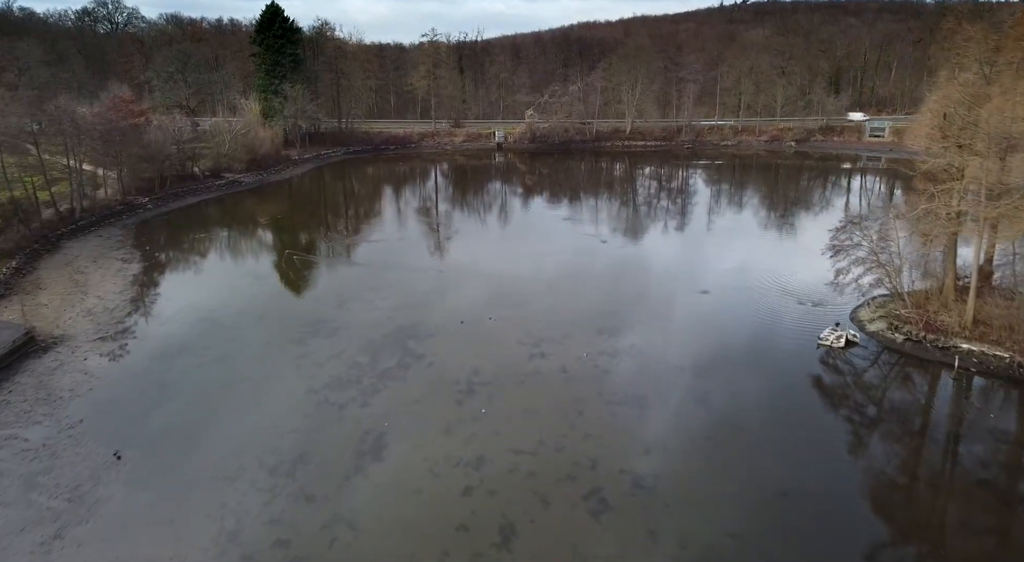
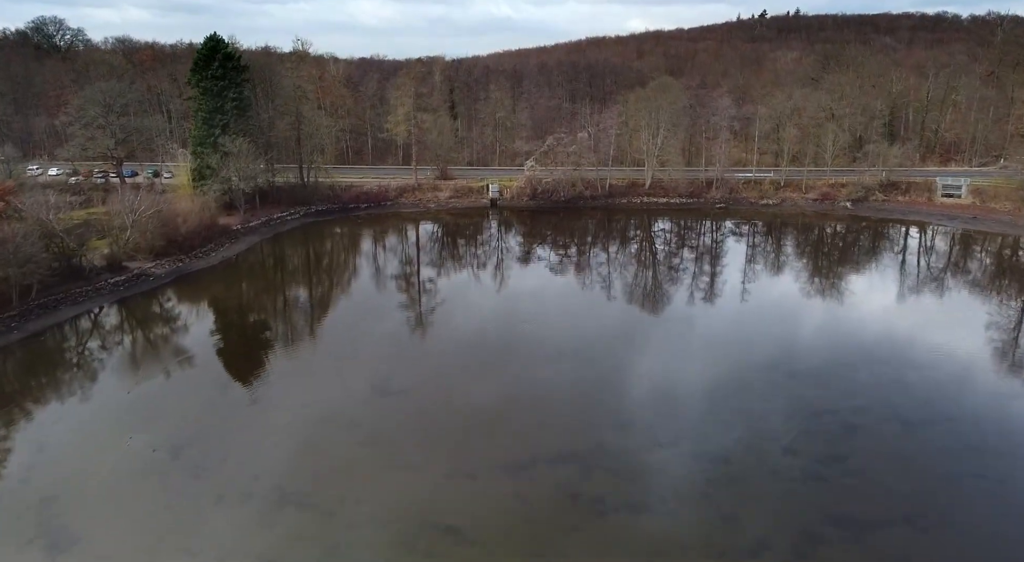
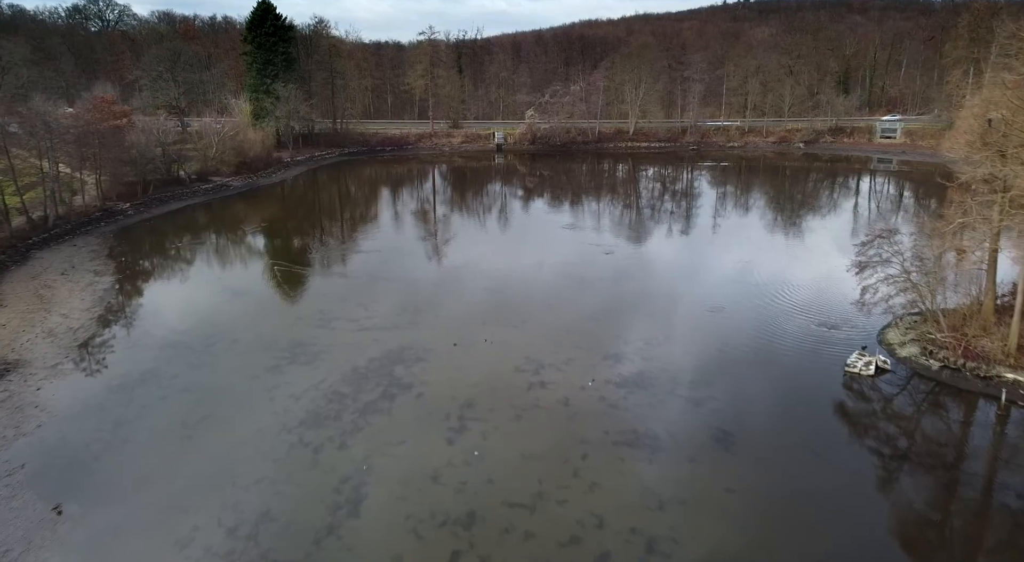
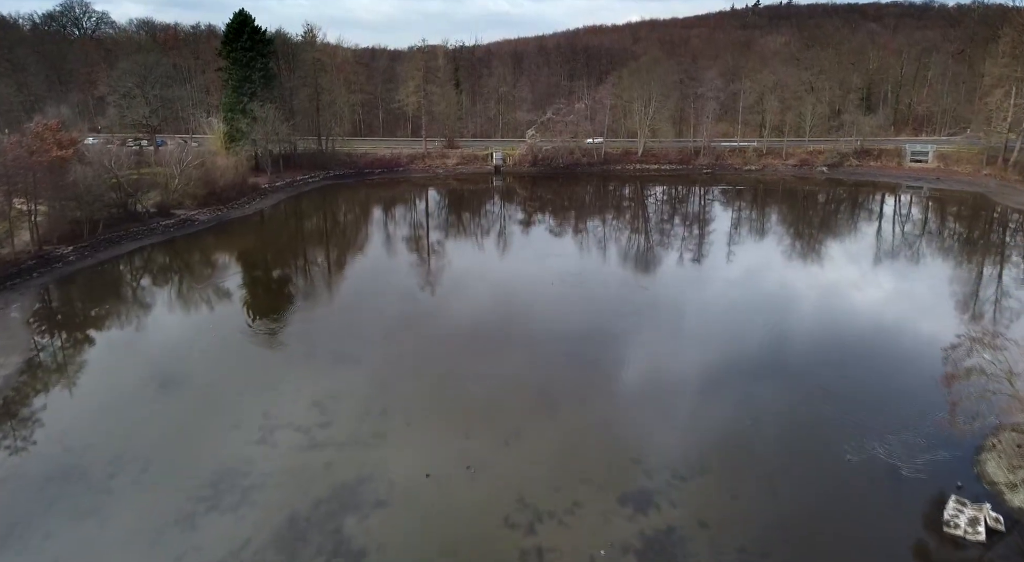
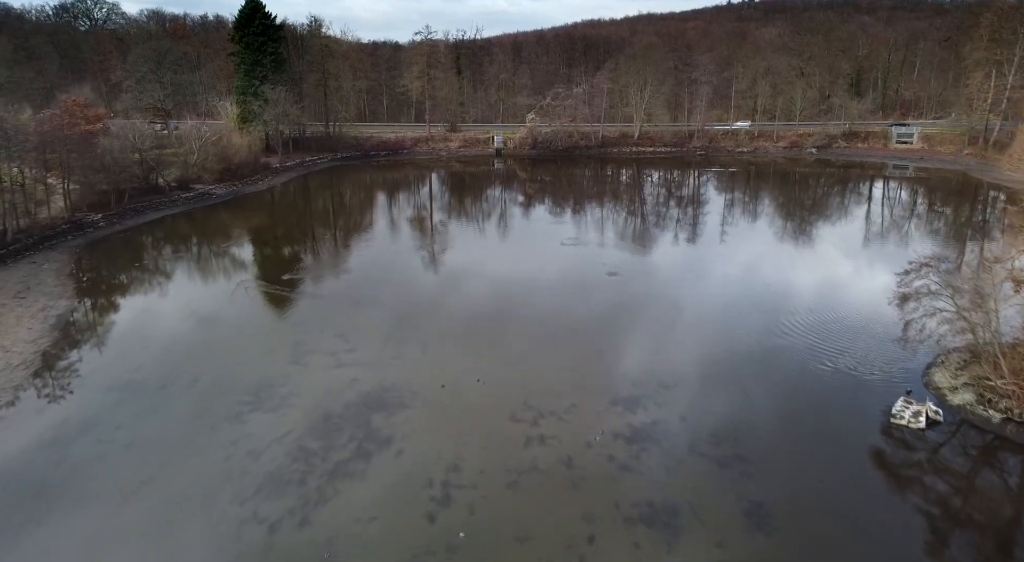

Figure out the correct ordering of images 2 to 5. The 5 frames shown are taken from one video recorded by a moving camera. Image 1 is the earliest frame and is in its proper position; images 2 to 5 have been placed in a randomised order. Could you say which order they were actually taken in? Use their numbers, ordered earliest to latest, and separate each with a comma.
3, 5, 4, 2
